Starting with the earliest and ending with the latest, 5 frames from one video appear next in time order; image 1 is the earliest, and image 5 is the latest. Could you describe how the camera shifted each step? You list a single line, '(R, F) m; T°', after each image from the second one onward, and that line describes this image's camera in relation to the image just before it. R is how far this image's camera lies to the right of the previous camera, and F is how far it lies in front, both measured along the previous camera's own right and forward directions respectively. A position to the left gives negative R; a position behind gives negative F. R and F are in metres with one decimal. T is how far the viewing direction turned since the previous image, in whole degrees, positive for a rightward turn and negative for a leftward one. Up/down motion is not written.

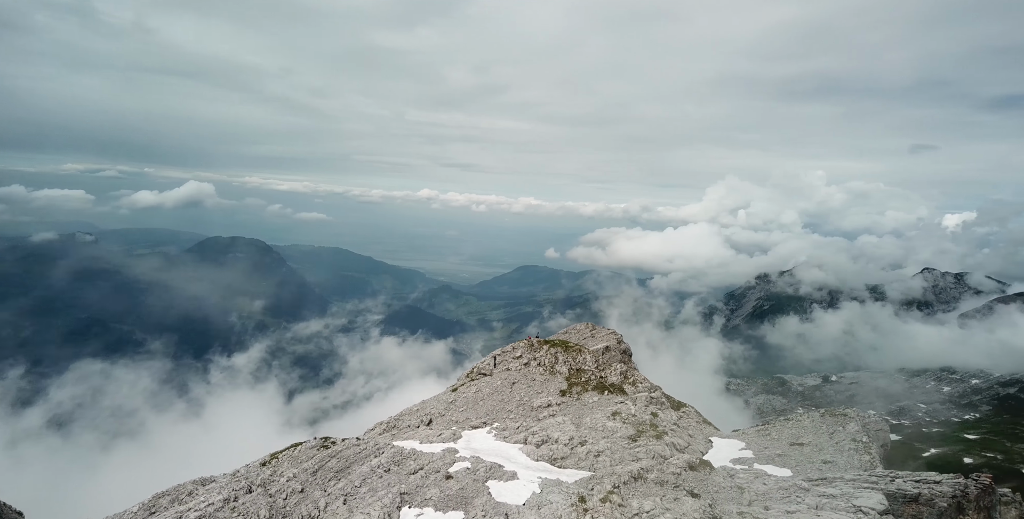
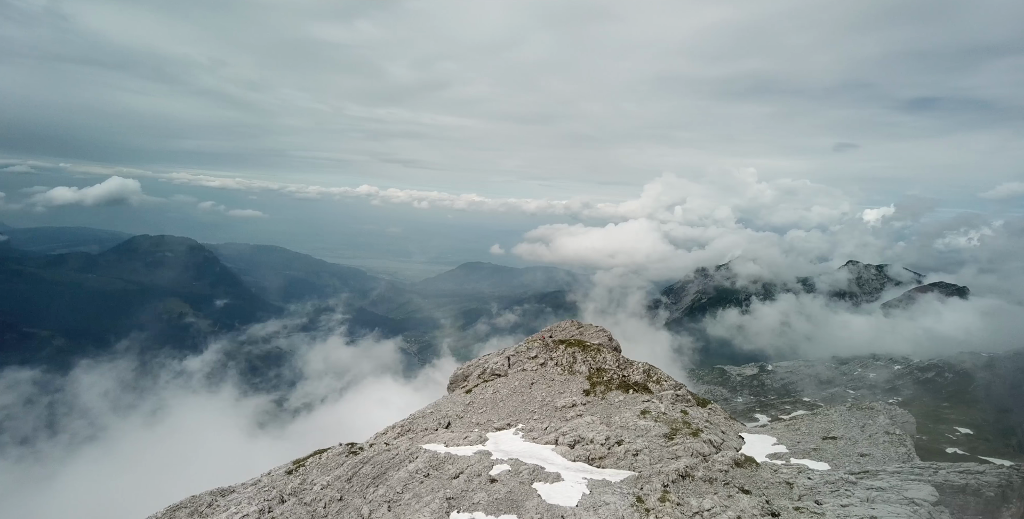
(-8.9, +0.9) m; +3°
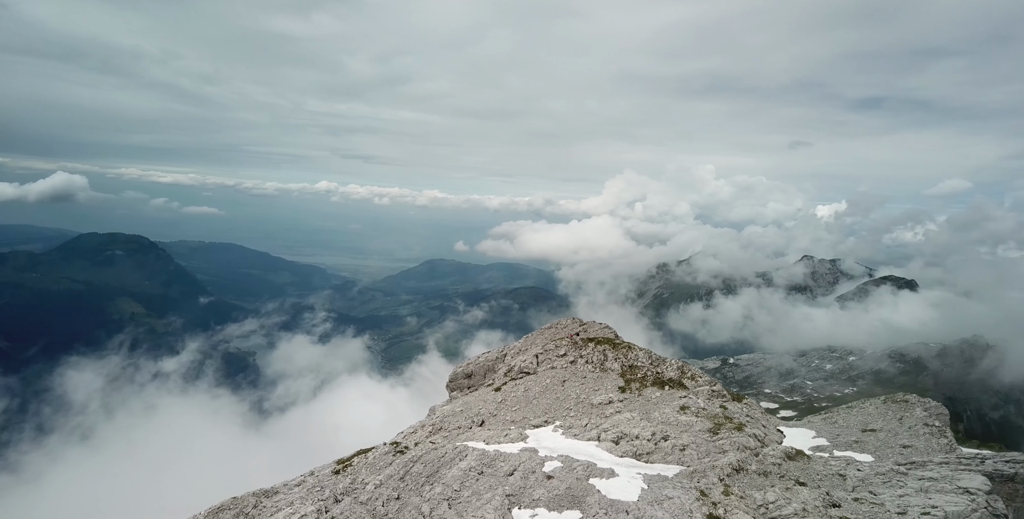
(-8.3, -0.7) m; +2°
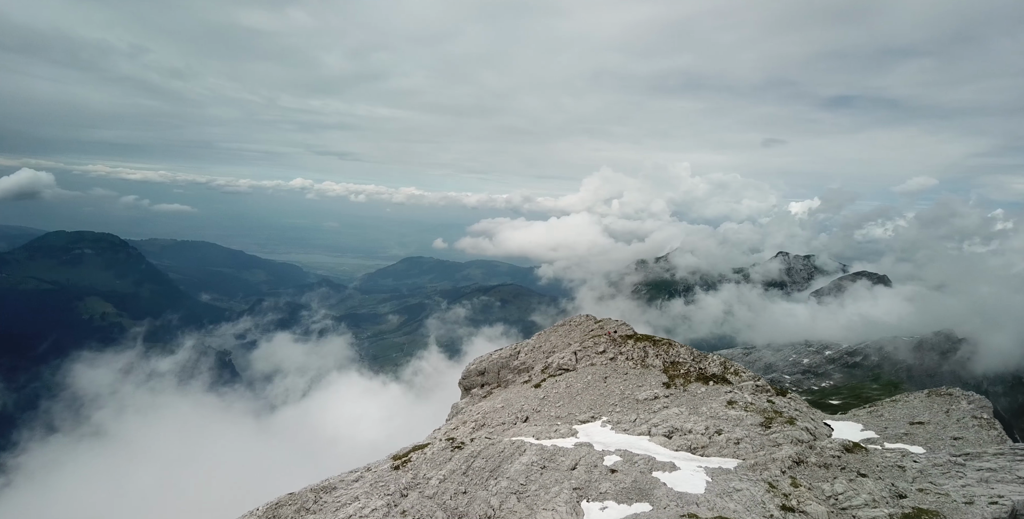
(-8.0, -1.4) m; 0°
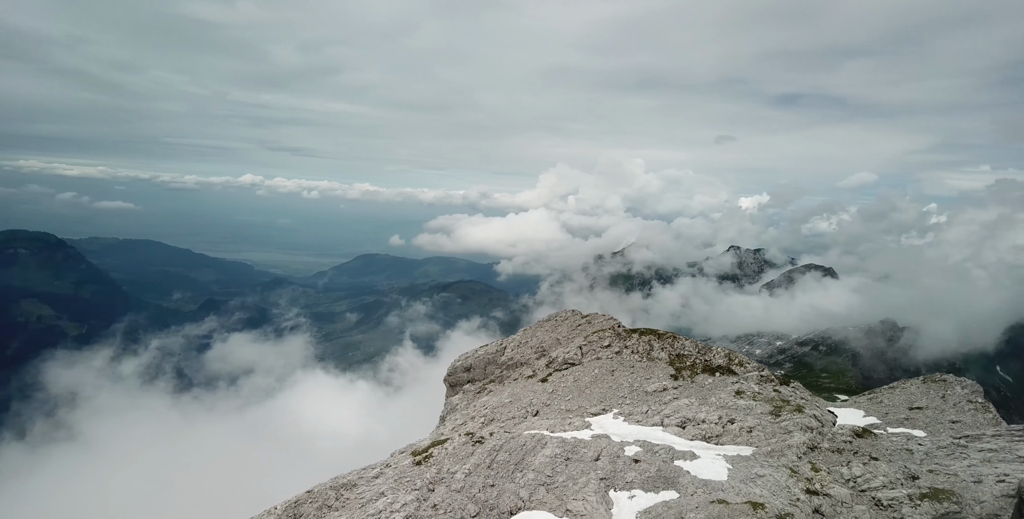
(-6.4, -1.2) m; +3°
